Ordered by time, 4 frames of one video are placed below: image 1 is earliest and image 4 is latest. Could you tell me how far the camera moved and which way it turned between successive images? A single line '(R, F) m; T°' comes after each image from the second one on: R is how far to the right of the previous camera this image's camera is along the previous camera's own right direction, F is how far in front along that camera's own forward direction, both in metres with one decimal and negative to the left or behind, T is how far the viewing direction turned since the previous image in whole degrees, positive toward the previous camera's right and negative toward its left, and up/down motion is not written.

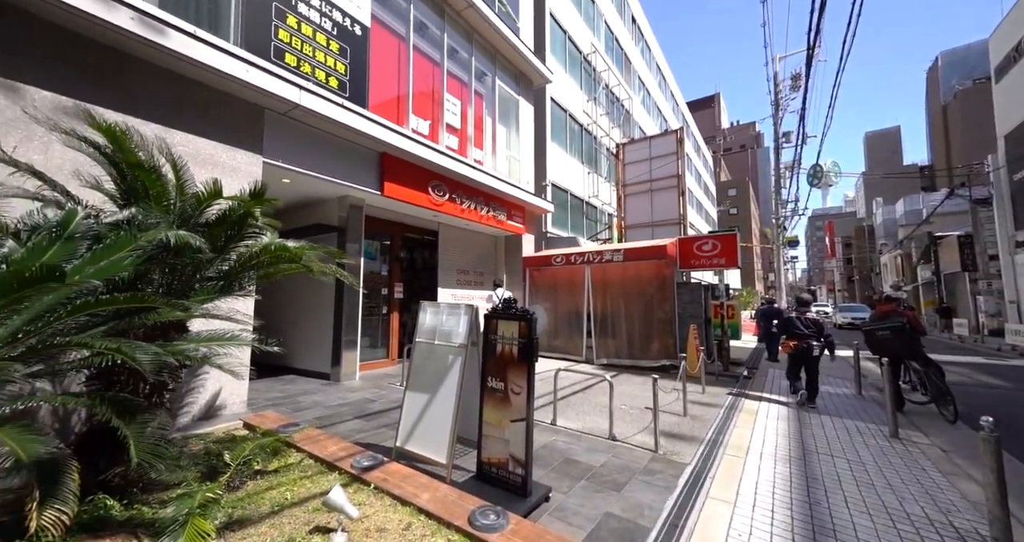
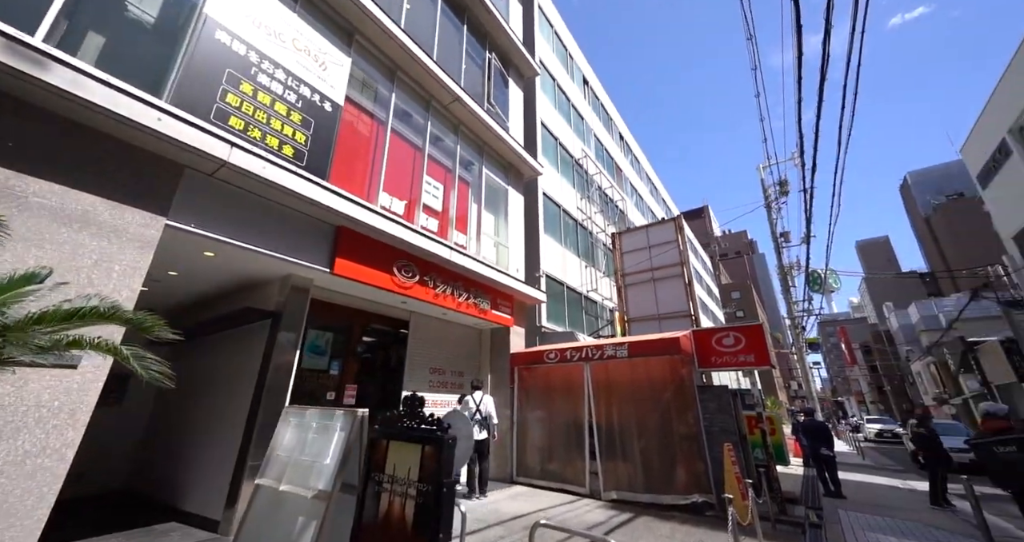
(+0.4, +1.3) m; -1°
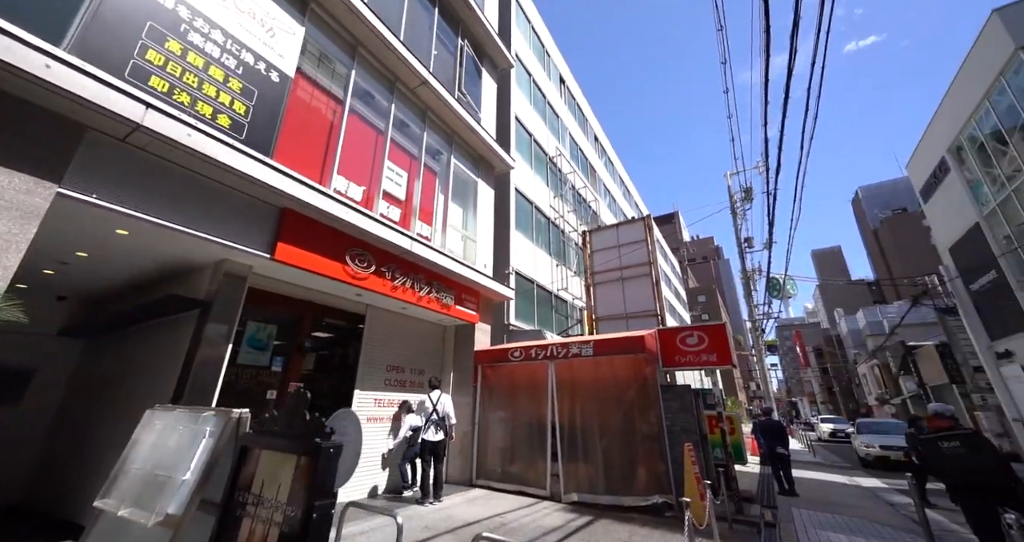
(+0.2, +0.3) m; +4°
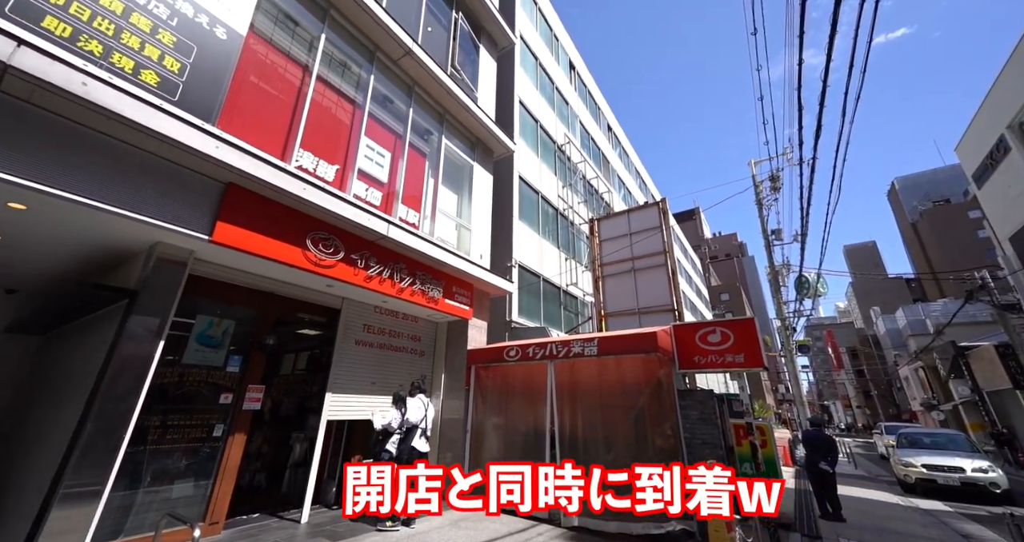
(+0.4, +0.9) m; -3°
